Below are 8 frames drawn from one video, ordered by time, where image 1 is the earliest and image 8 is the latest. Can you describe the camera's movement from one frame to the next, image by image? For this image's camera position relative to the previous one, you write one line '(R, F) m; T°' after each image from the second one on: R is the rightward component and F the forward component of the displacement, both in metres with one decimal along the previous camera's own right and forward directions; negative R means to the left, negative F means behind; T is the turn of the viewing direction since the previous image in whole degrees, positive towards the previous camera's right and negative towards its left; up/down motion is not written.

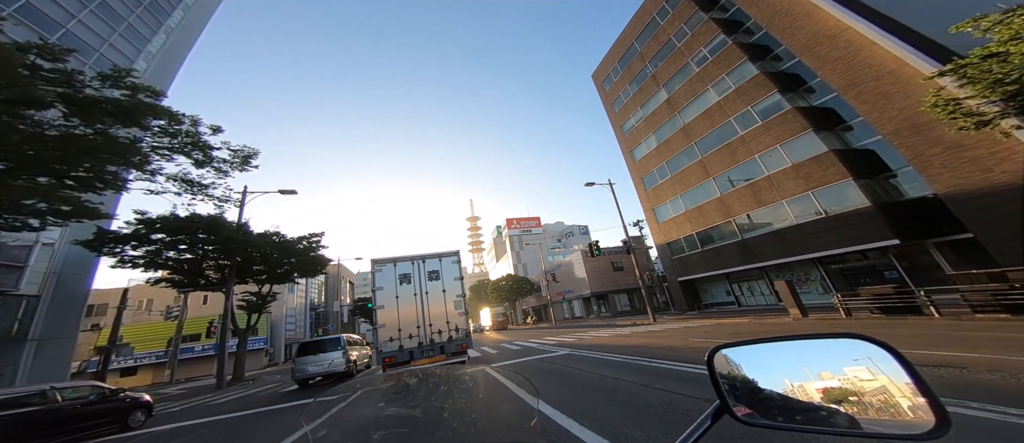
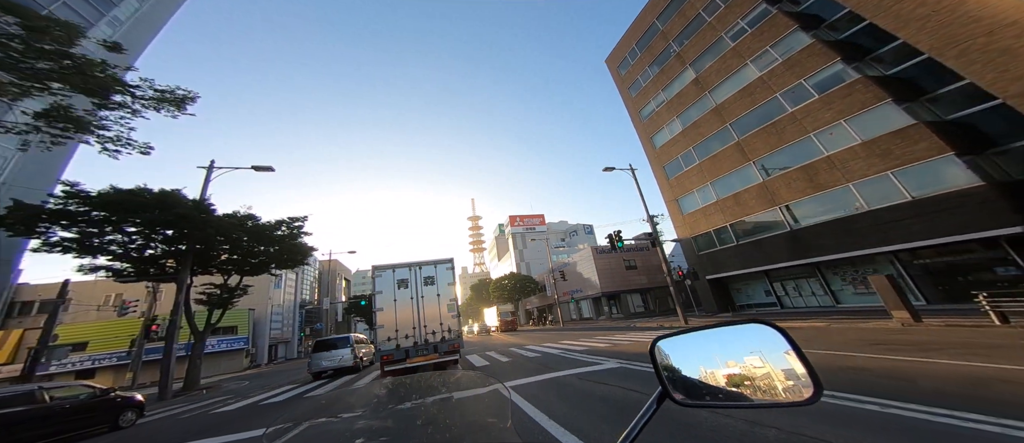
(-0.4, +2.7) m; 0°
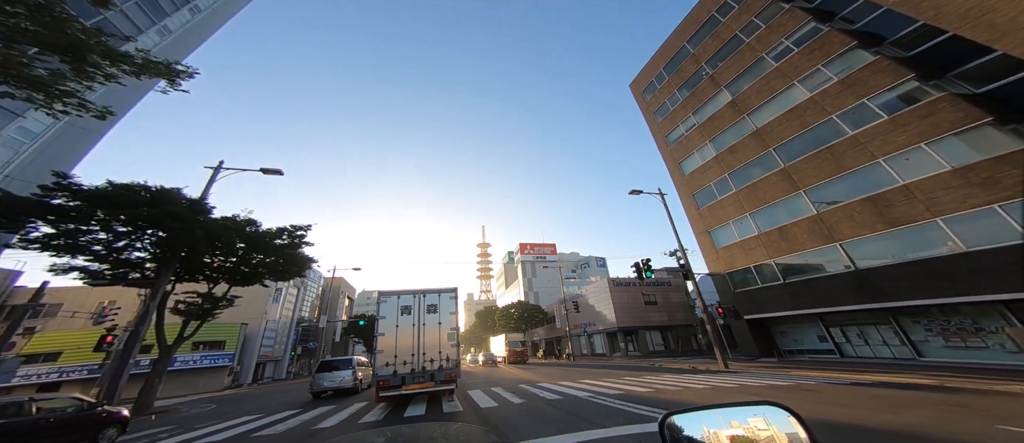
(-0.3, +1.5) m; -2°
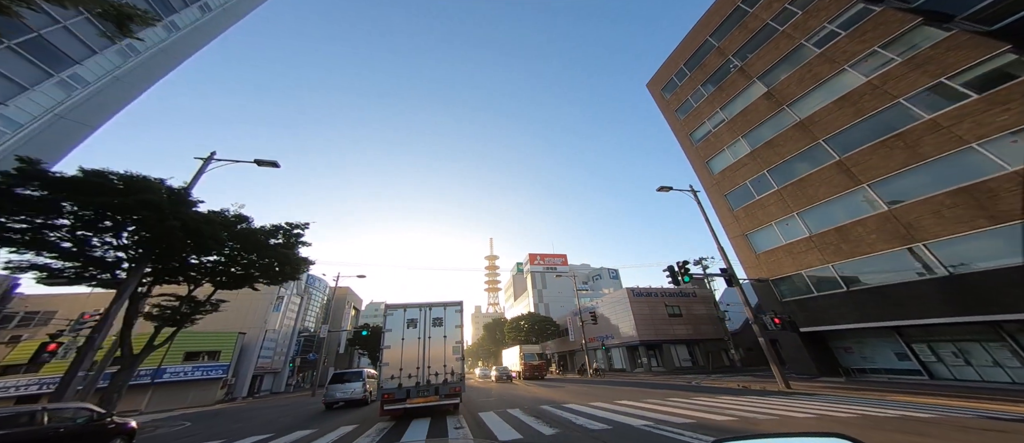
(-0.4, +1.8) m; -2°
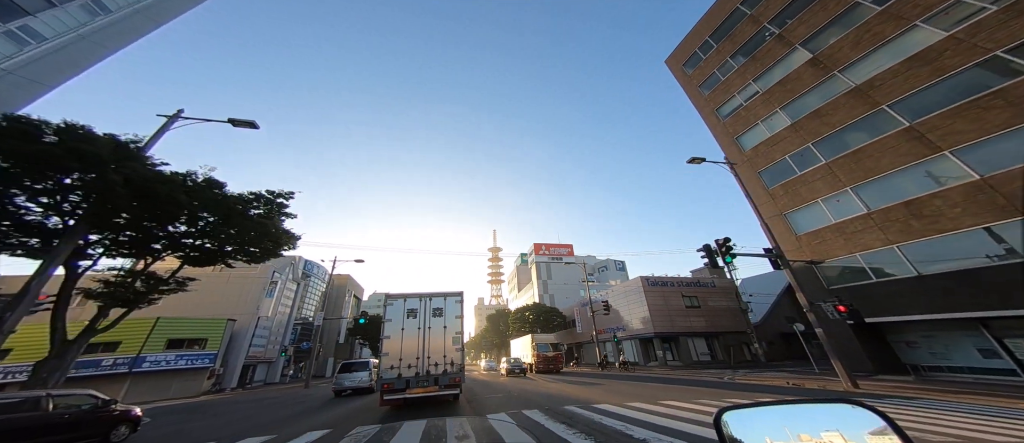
(-0.4, +2.0) m; 0°
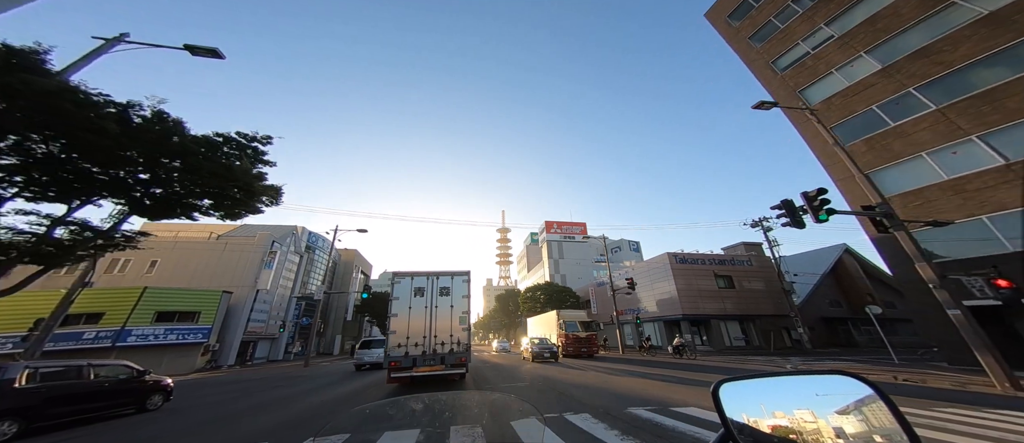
(-0.6, +2.6) m; -2°
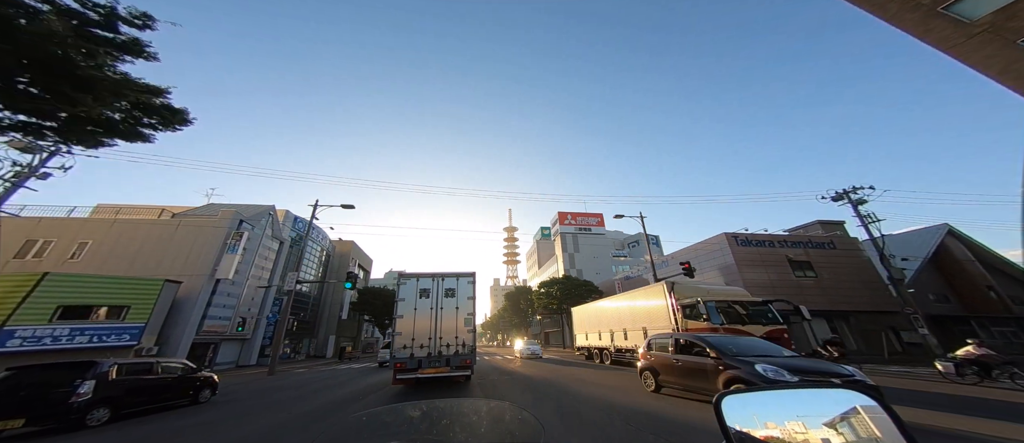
(-1.1, +5.4) m; -1°
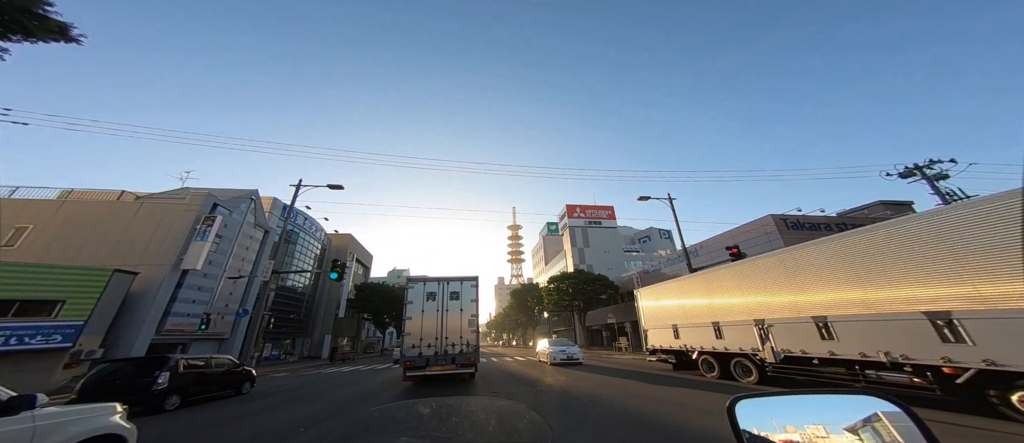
(-0.6, +3.1) m; -1°
